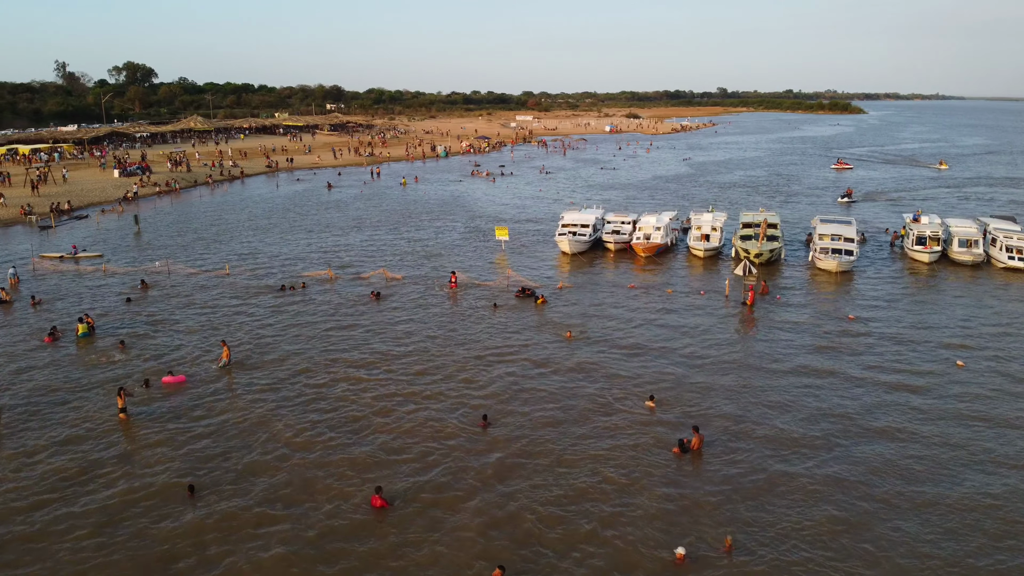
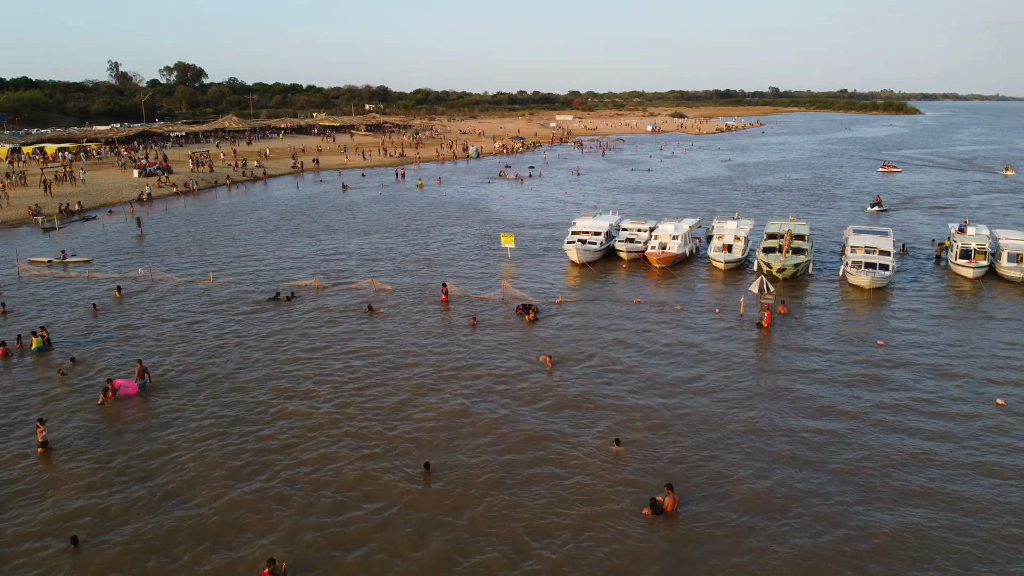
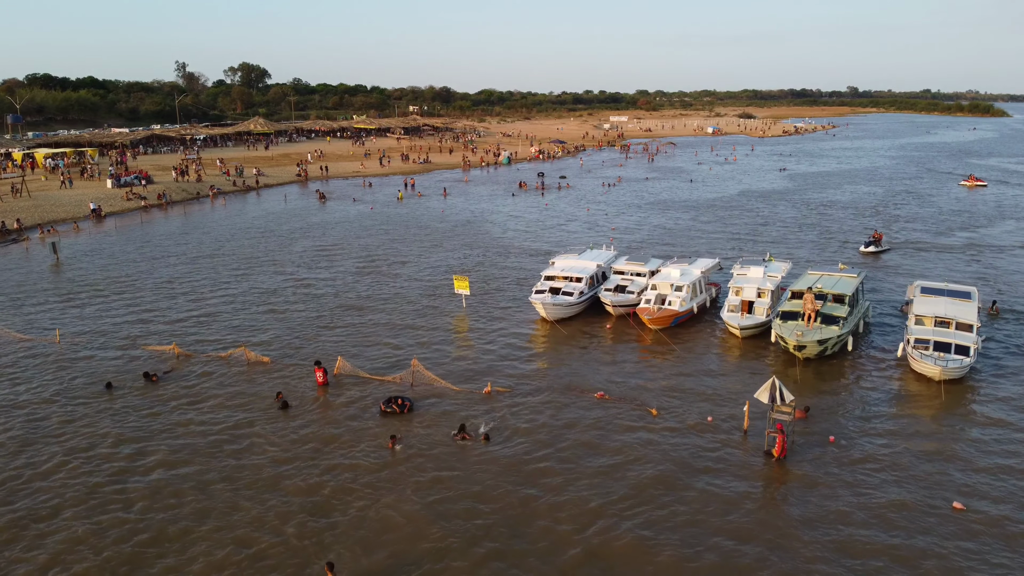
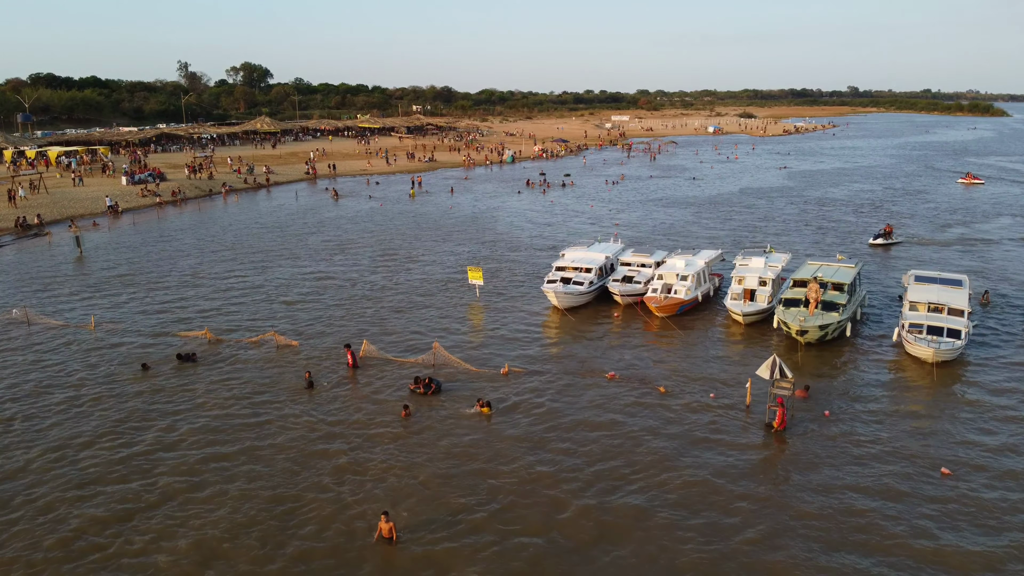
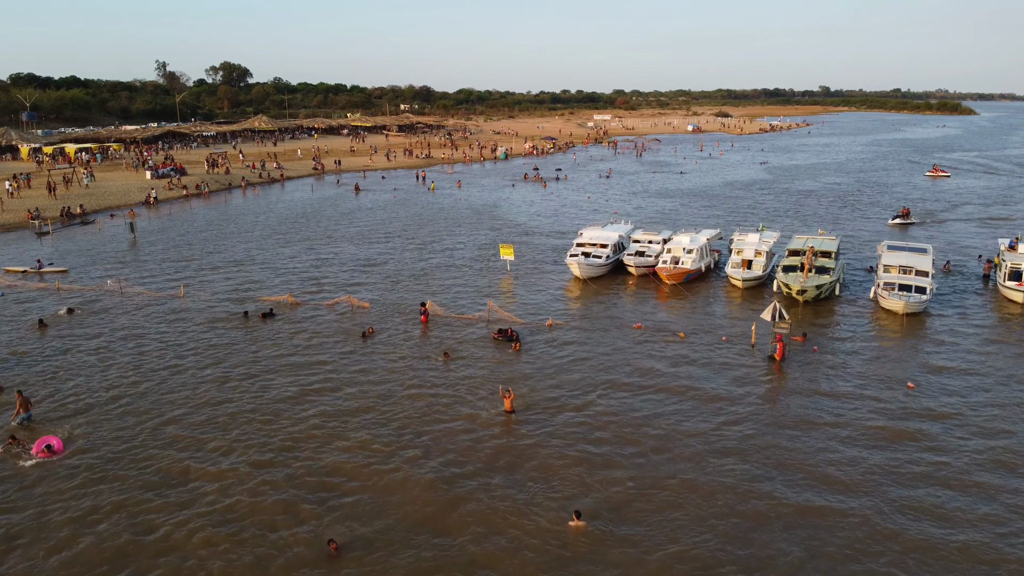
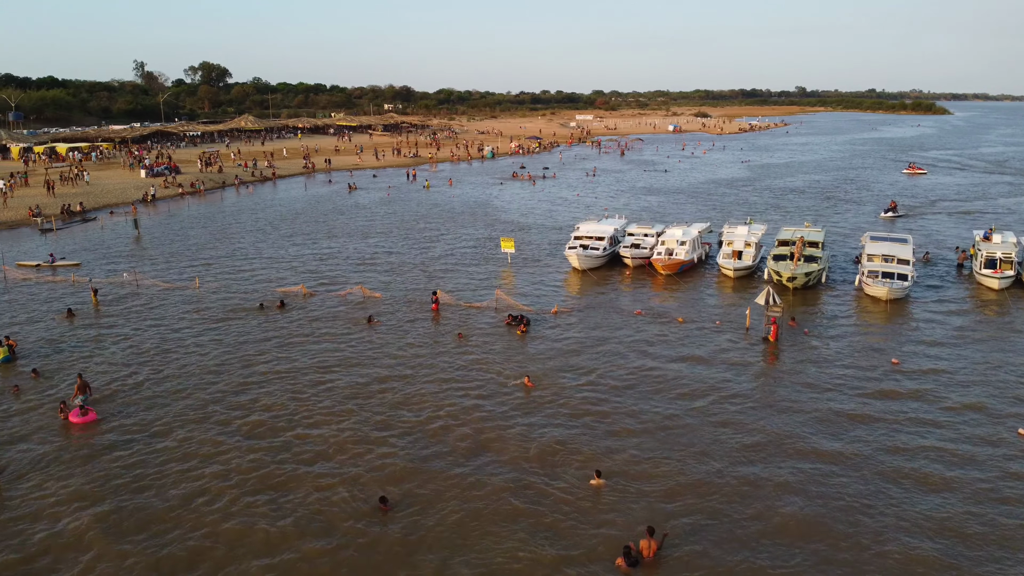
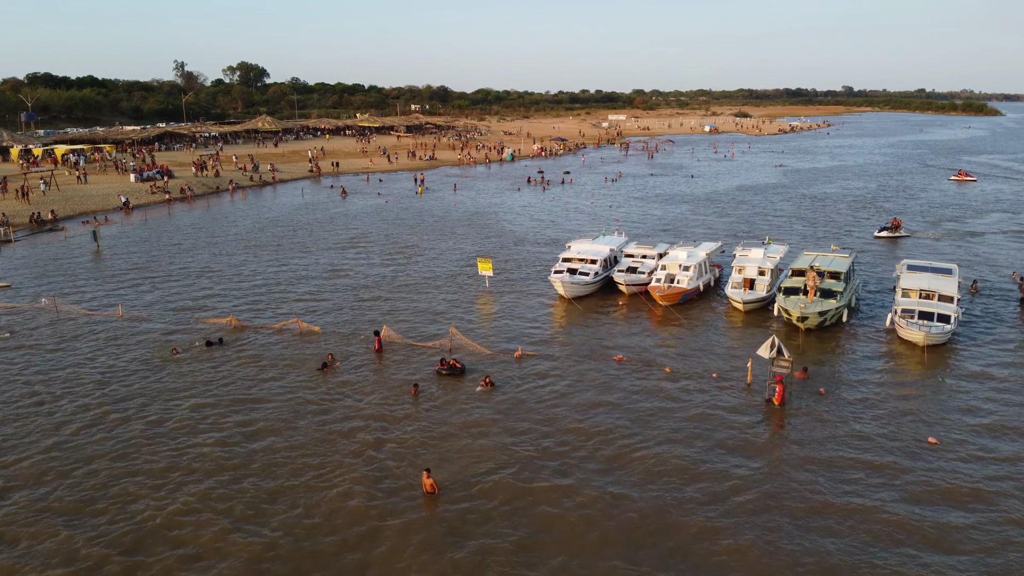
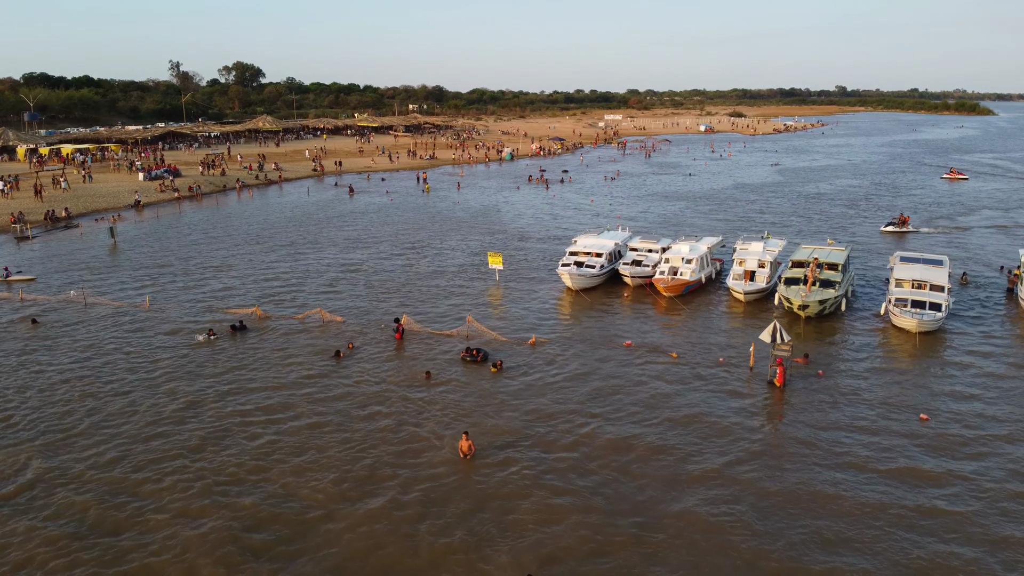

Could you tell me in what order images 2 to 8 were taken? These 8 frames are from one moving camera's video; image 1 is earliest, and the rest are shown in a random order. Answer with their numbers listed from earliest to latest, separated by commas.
2, 6, 5, 8, 7, 4, 3
